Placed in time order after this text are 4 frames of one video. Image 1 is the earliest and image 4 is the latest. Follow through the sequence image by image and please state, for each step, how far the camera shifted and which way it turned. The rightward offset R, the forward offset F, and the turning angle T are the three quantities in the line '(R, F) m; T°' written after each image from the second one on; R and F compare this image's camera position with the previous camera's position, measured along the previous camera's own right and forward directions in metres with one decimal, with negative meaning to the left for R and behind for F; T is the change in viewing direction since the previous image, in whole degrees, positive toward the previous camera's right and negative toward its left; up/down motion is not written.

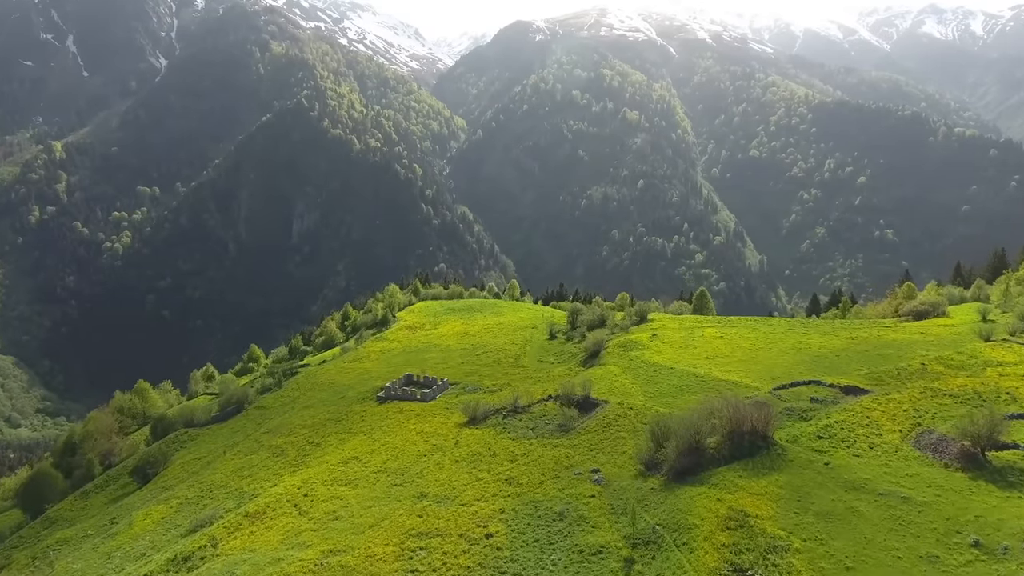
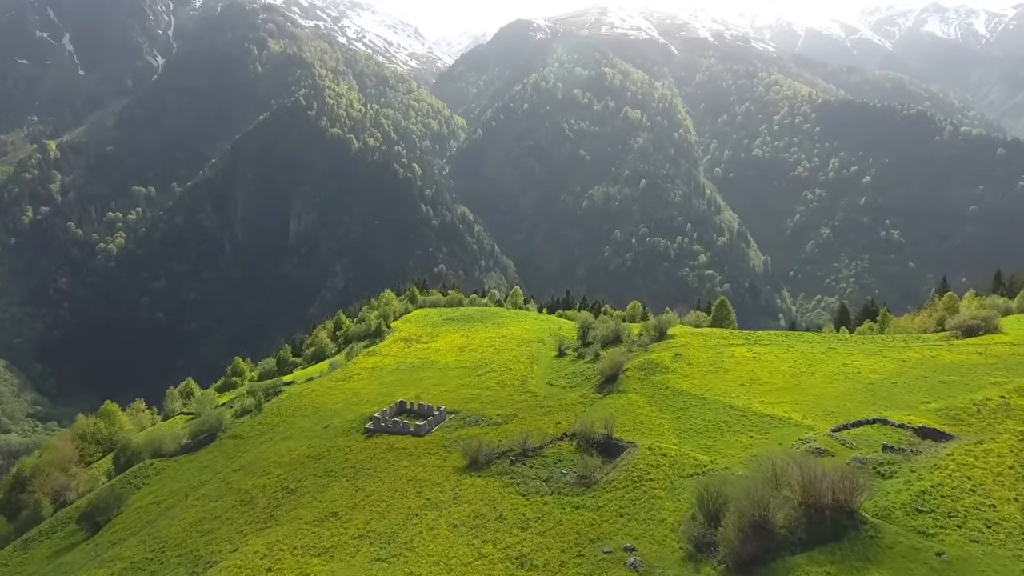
(-0.5, +7.8) m; 0°
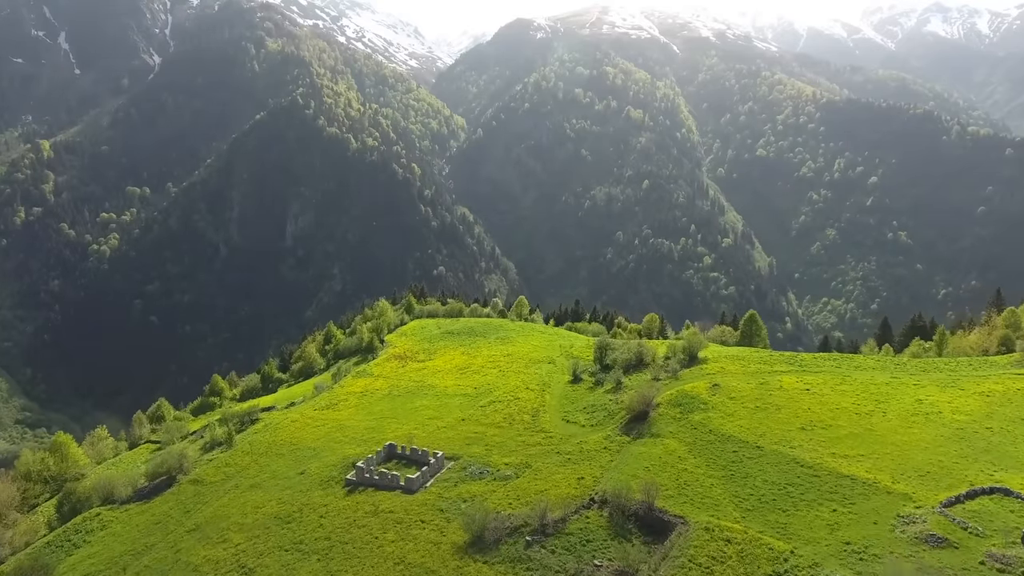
(-0.7, +9.2) m; 0°
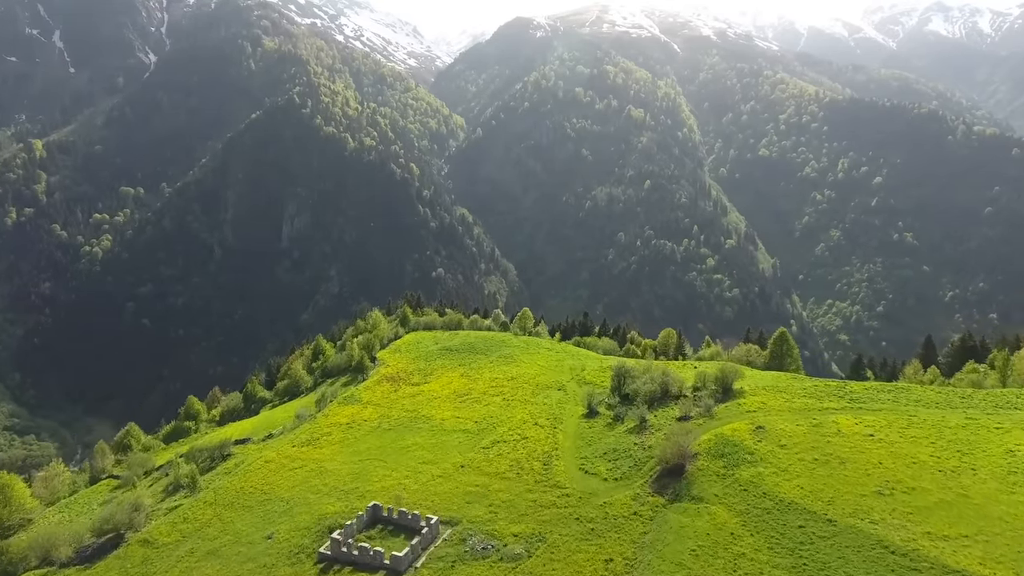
(-0.6, +8.2) m; 0°
